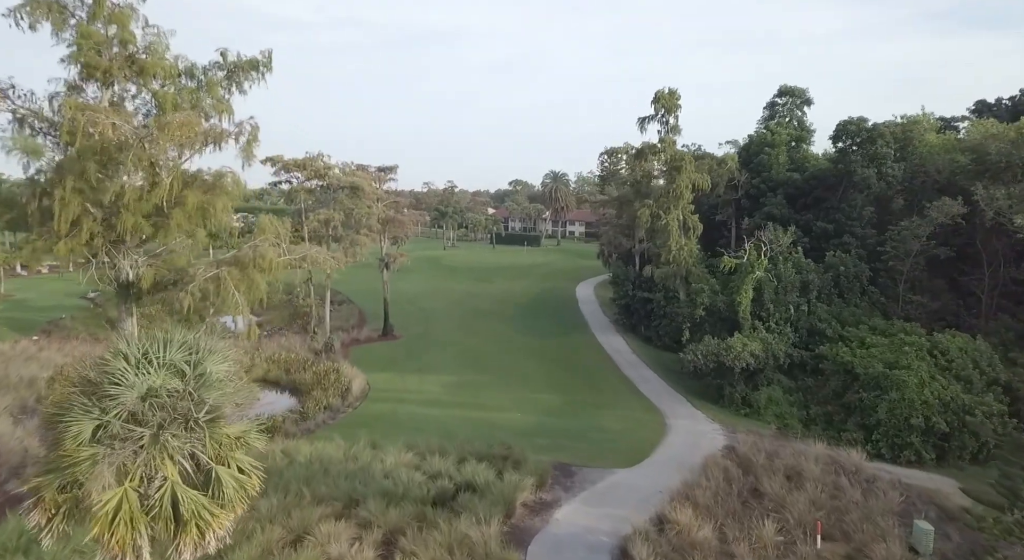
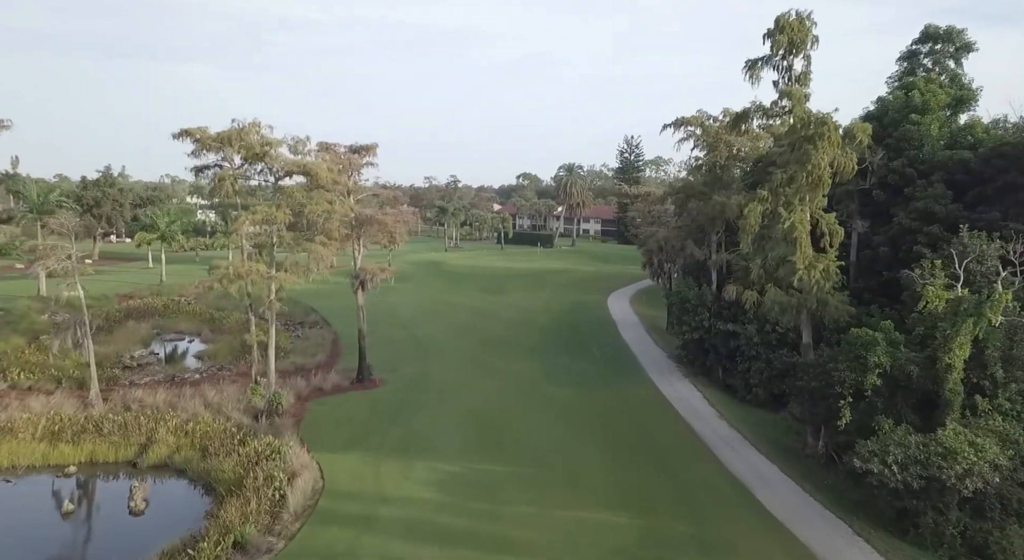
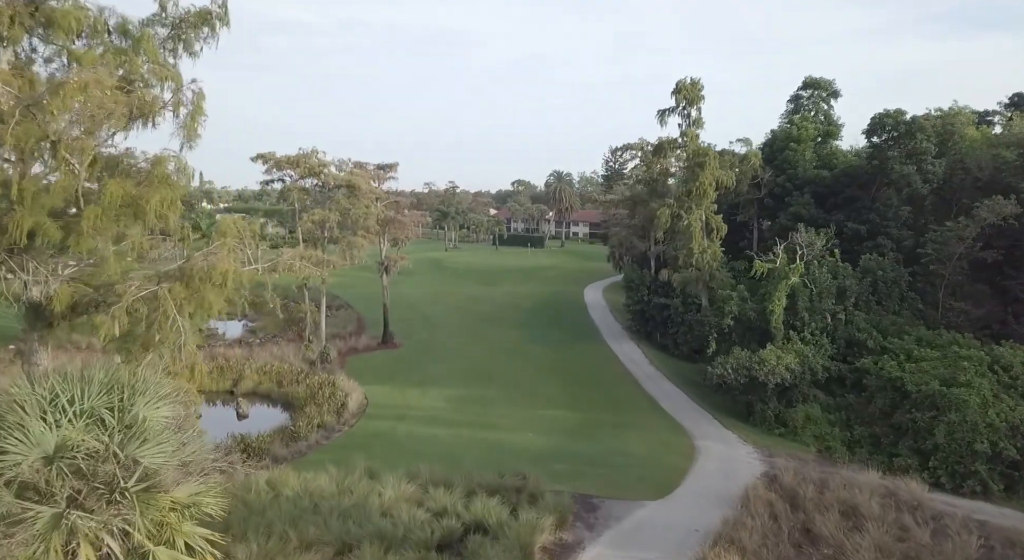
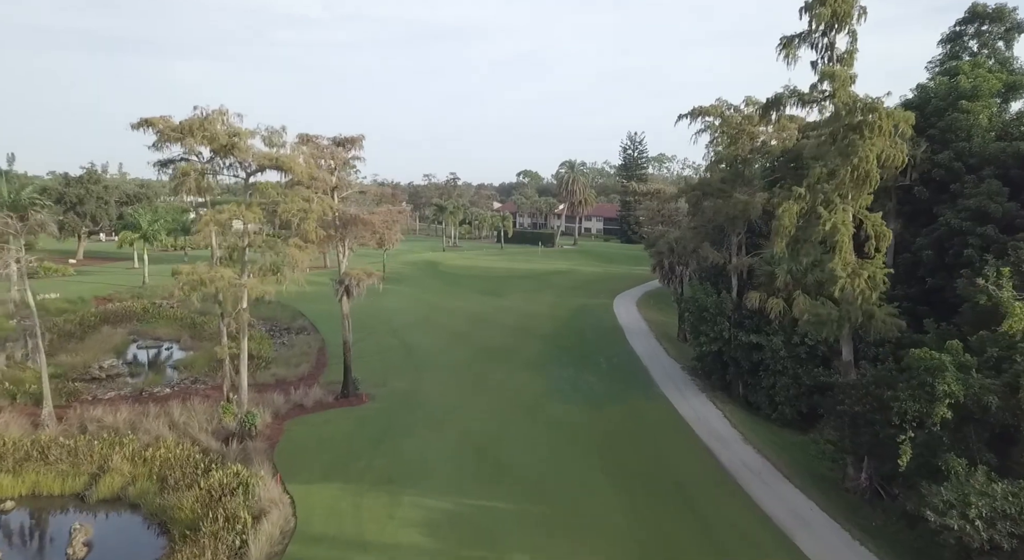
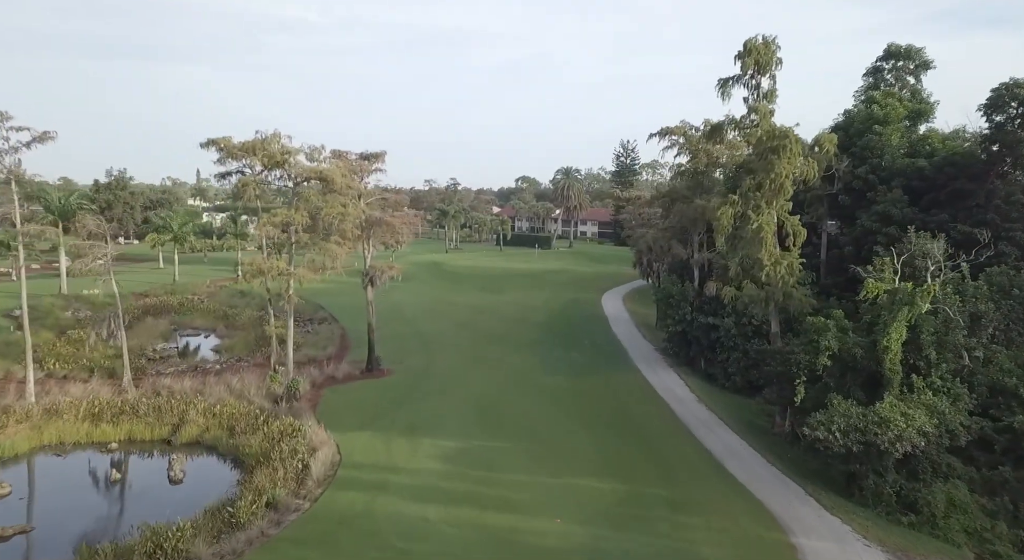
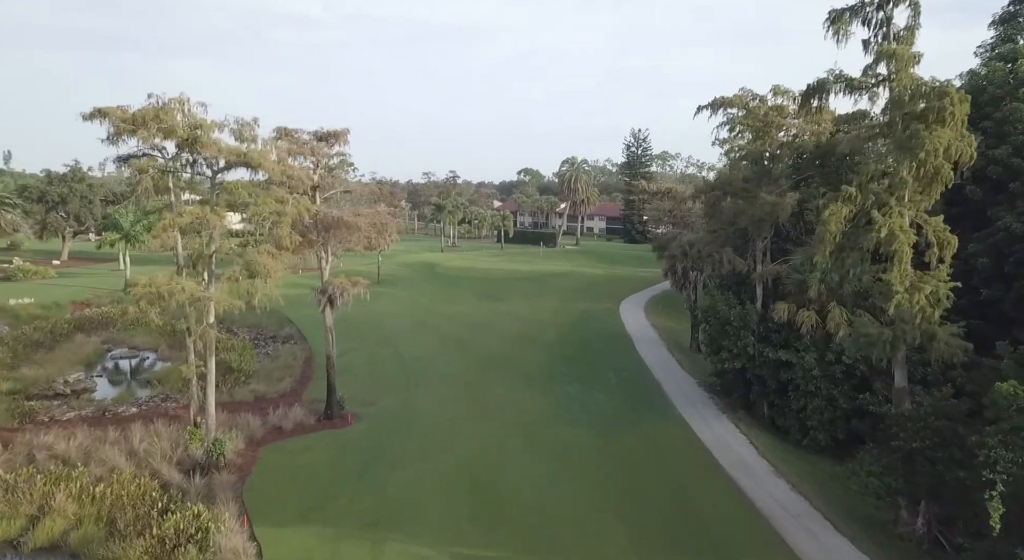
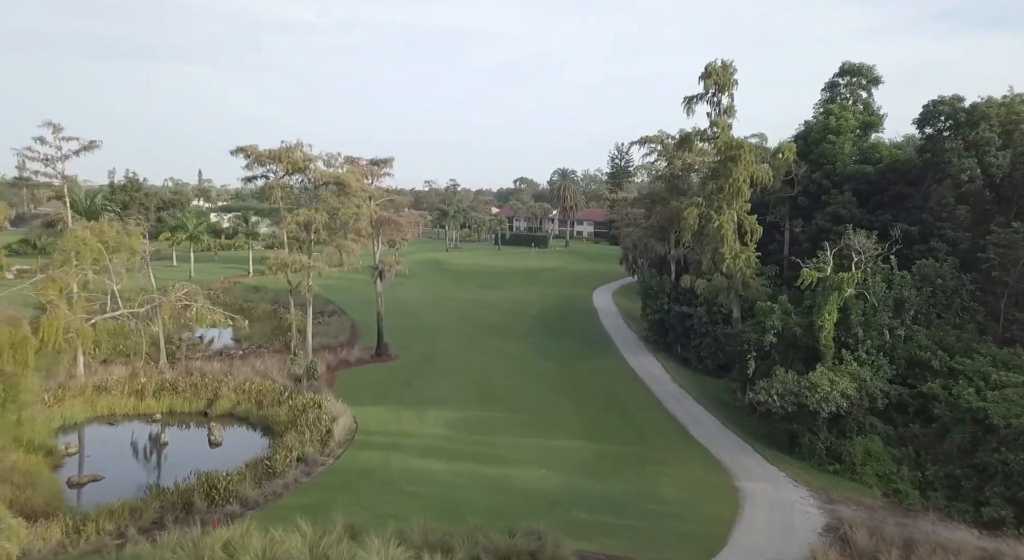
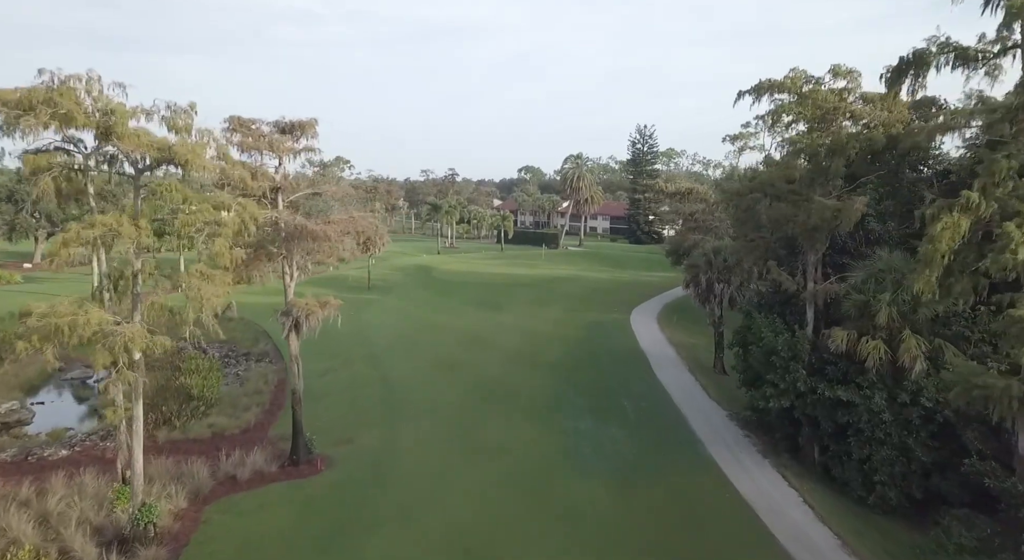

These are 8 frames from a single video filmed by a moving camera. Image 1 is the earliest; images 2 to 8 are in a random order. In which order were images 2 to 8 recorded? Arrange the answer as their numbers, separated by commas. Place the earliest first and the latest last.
3, 7, 5, 2, 4, 6, 8
